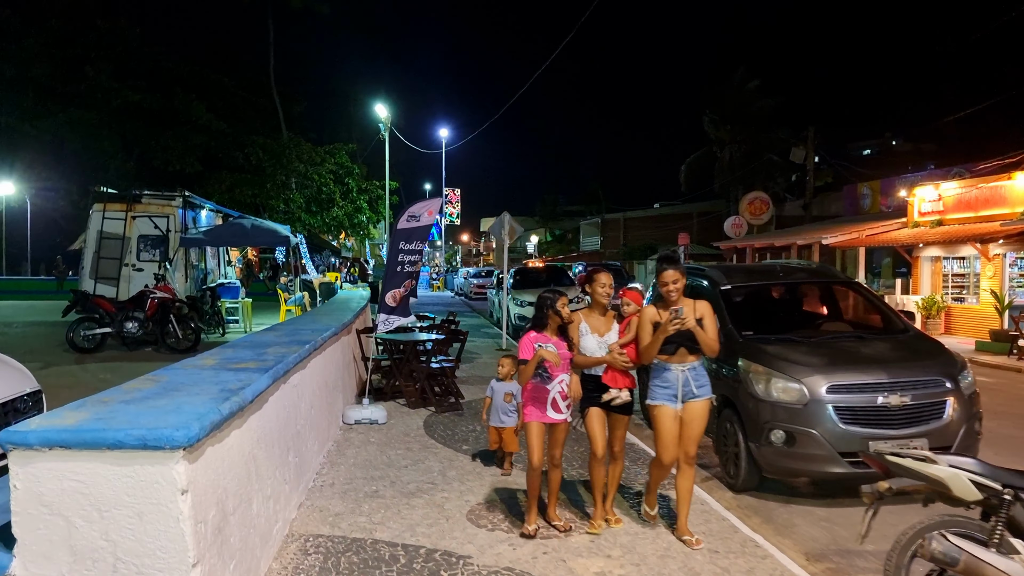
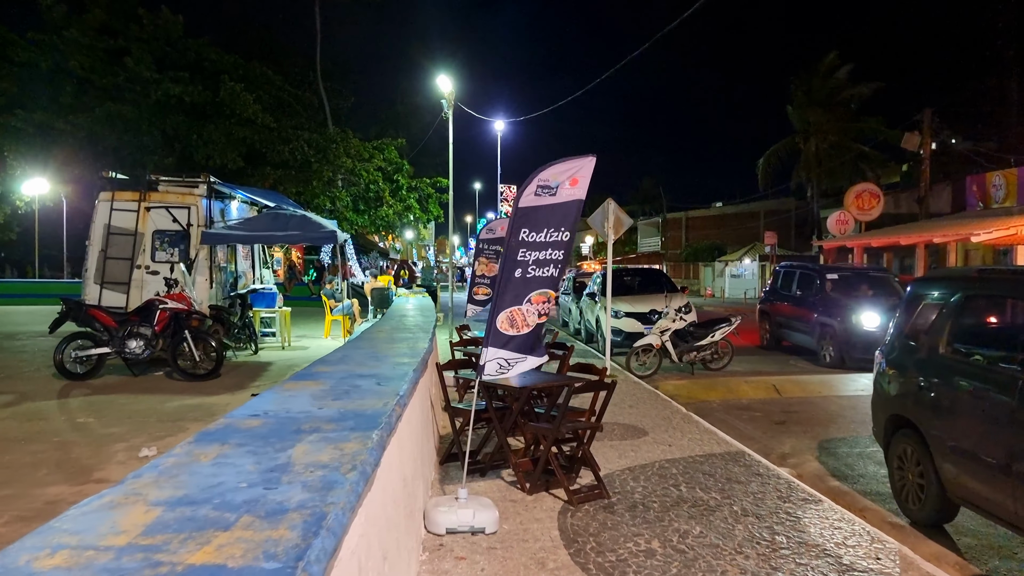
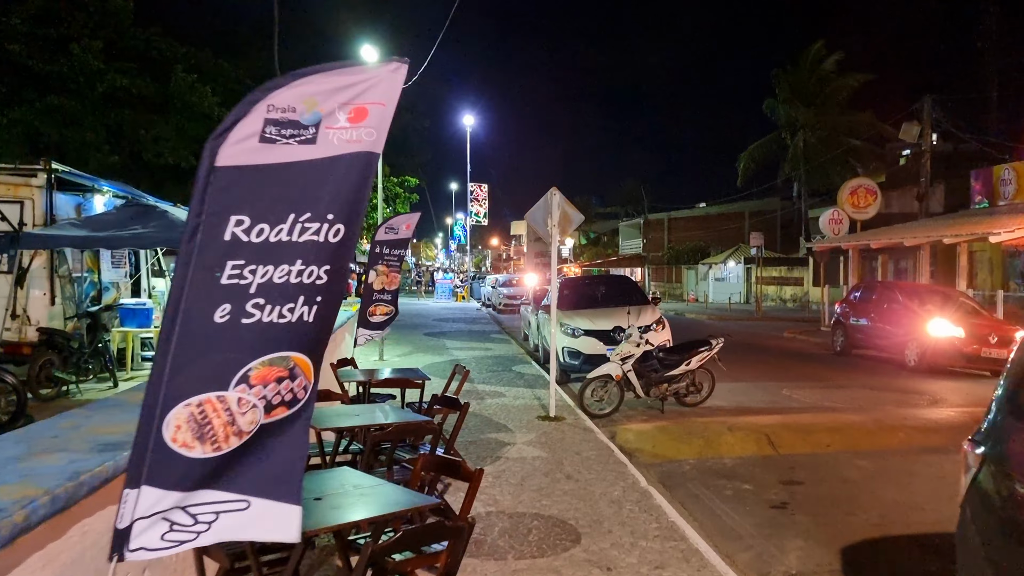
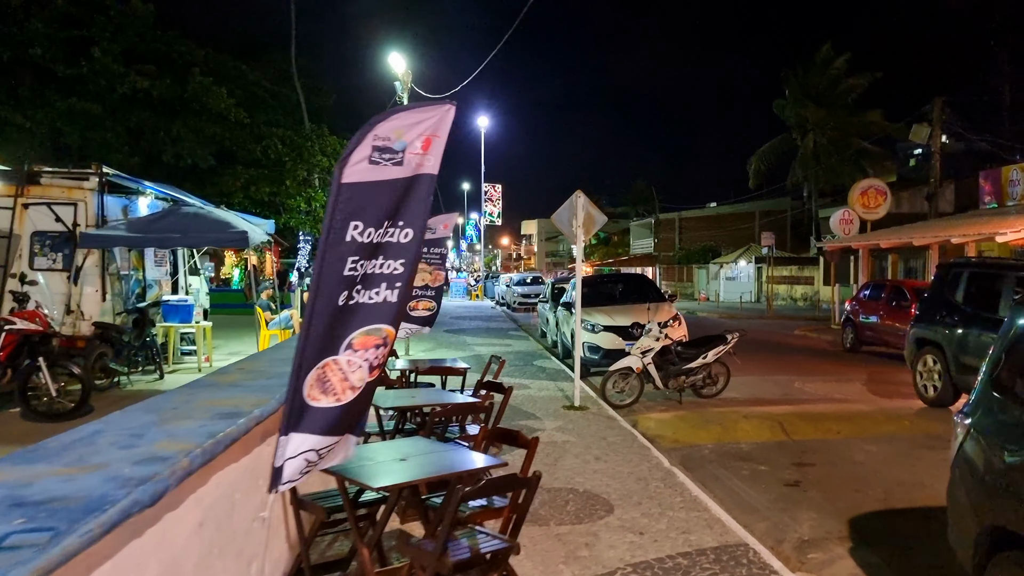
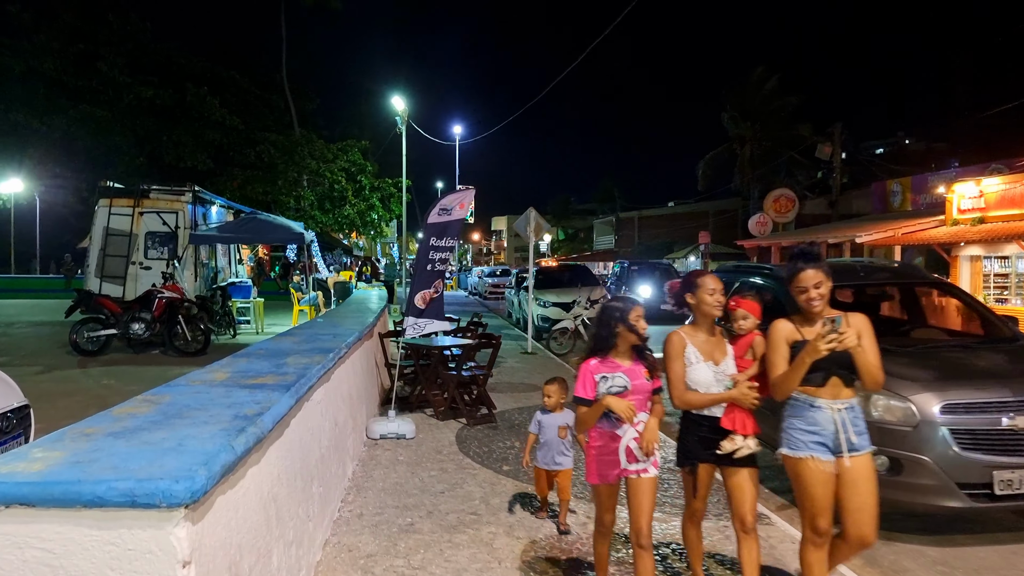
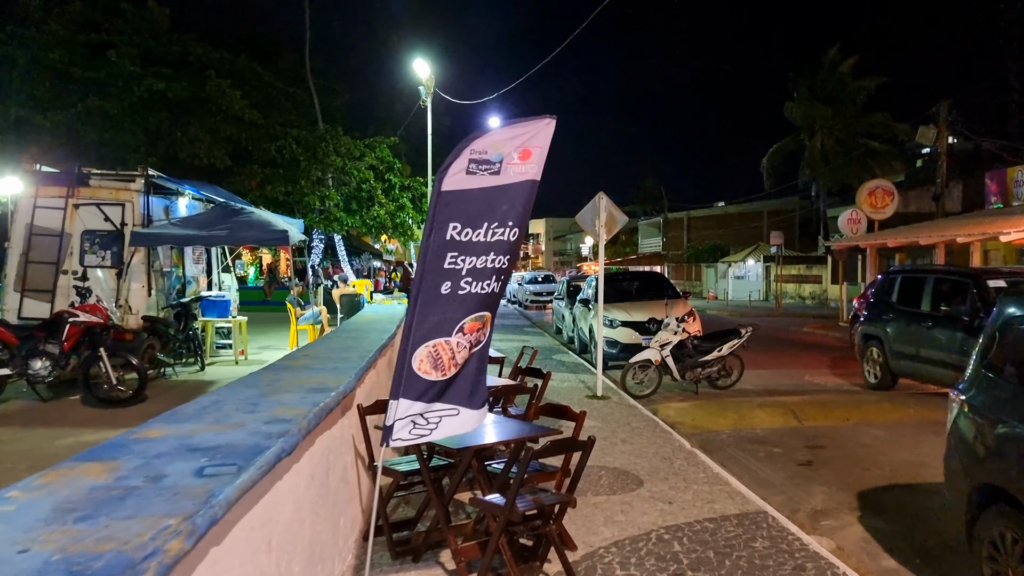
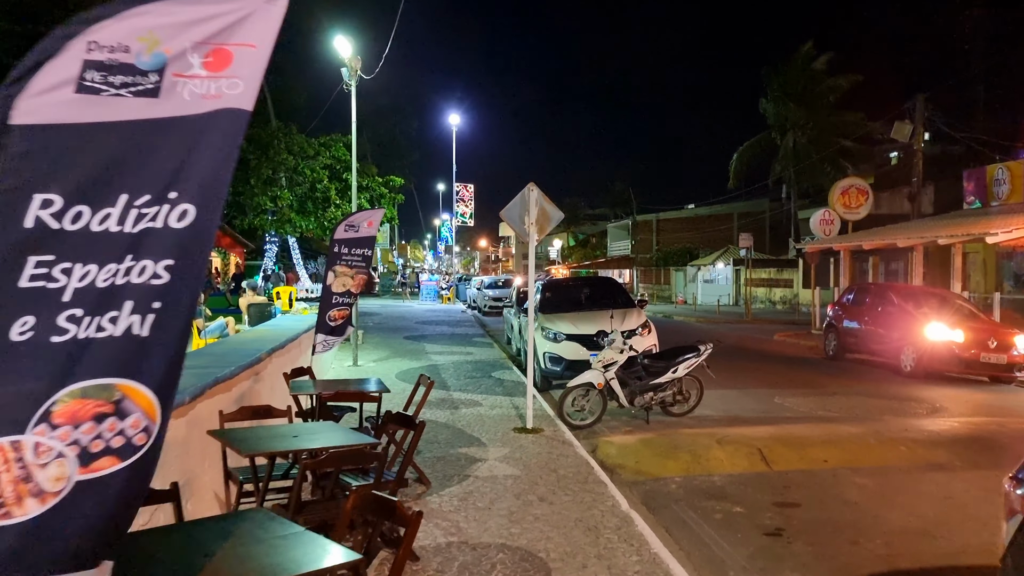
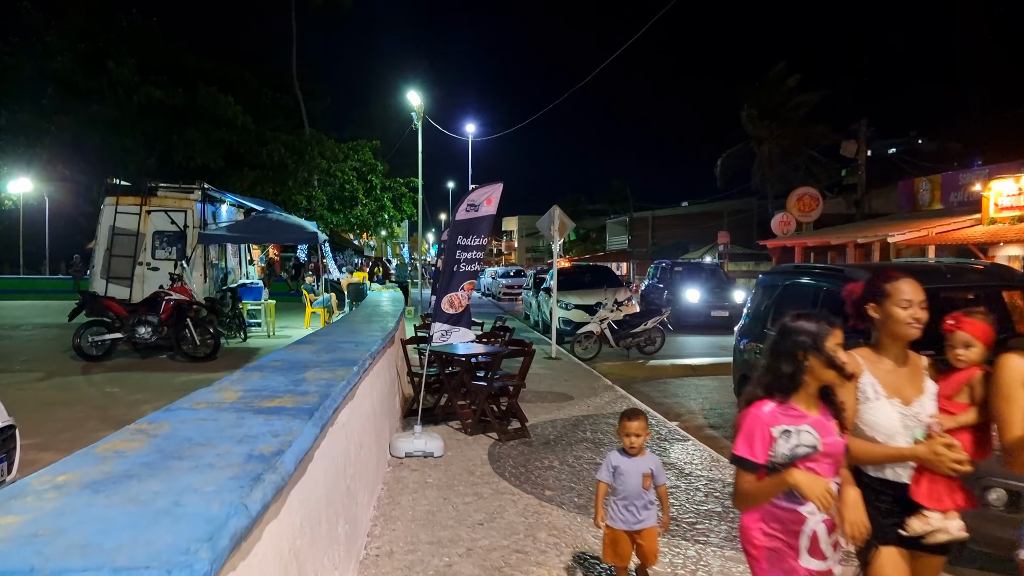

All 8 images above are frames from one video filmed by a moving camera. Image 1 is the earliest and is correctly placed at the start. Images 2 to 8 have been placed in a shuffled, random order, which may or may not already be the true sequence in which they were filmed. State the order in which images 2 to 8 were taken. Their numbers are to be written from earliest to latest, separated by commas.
5, 8, 2, 6, 4, 3, 7
